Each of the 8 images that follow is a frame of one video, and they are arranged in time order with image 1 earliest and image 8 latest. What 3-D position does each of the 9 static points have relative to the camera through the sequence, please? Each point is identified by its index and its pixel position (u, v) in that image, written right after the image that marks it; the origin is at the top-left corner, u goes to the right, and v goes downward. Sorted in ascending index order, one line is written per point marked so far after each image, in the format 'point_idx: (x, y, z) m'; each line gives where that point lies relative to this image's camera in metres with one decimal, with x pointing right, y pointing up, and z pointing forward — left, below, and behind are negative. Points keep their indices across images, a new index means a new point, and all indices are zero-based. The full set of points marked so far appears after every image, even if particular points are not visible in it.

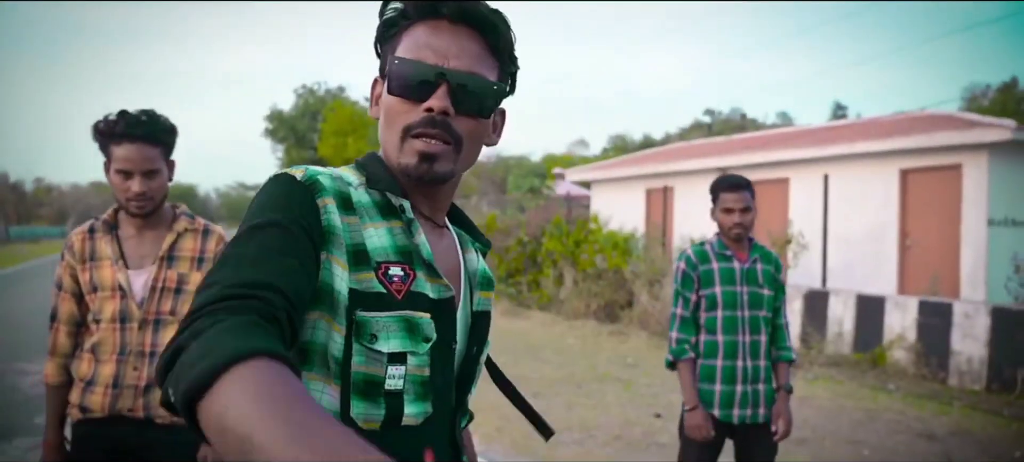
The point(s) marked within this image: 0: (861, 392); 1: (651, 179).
0: (+3.5, -1.6, +7.2) m
1: (+2.8, +1.1, +15.1) m
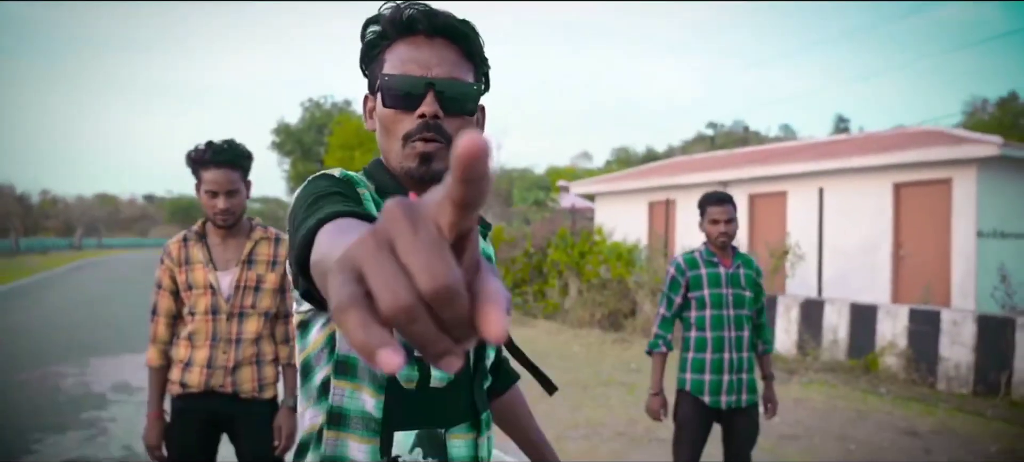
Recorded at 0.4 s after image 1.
0: (+3.6, -1.7, +7.6) m
1: (+3.0, +0.8, +15.5) m
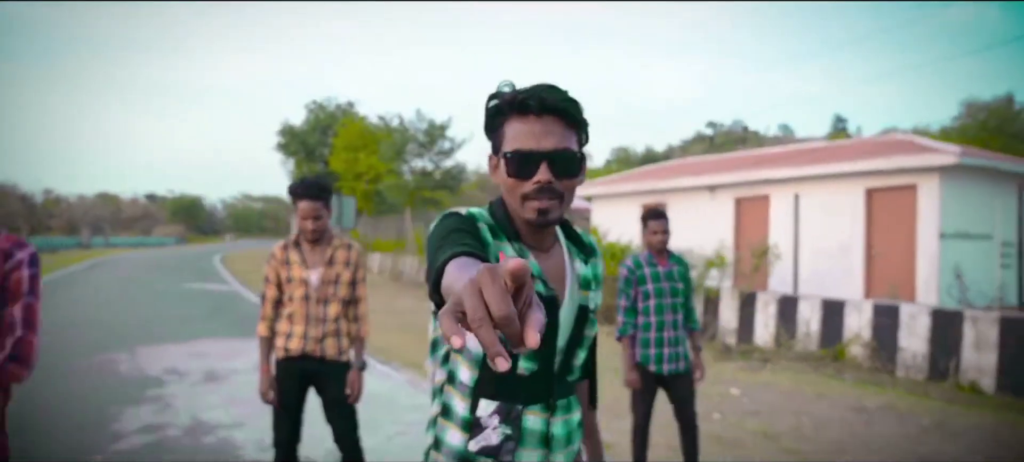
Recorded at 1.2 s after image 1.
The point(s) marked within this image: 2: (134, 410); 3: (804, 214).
0: (+3.6, -1.7, +8.5) m
1: (+3.0, +0.8, +16.4) m
2: (-2.9, -1.4, +5.6) m
3: (+5.1, +0.3, +12.9) m
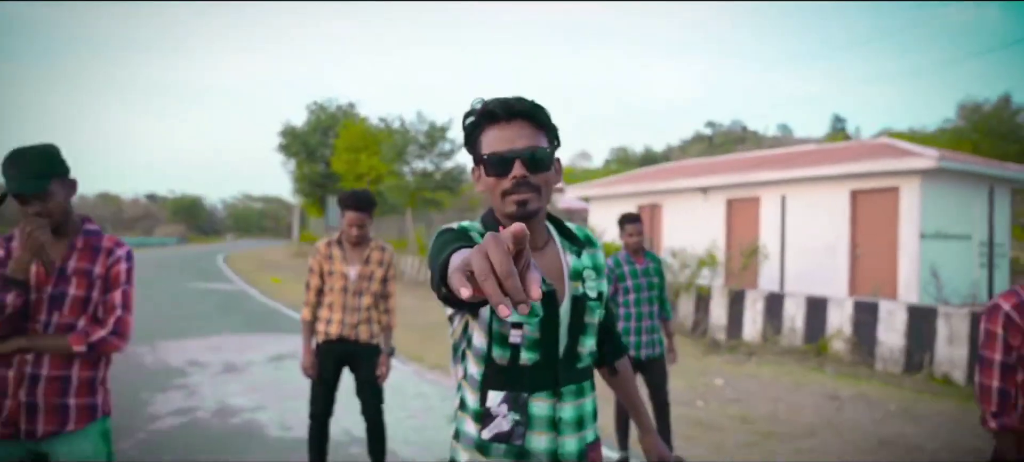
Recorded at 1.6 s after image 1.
0: (+3.6, -1.7, +9.1) m
1: (+3.0, +0.8, +17.0) m
2: (-2.9, -1.4, +6.1) m
3: (+5.1, +0.3, +13.4) m
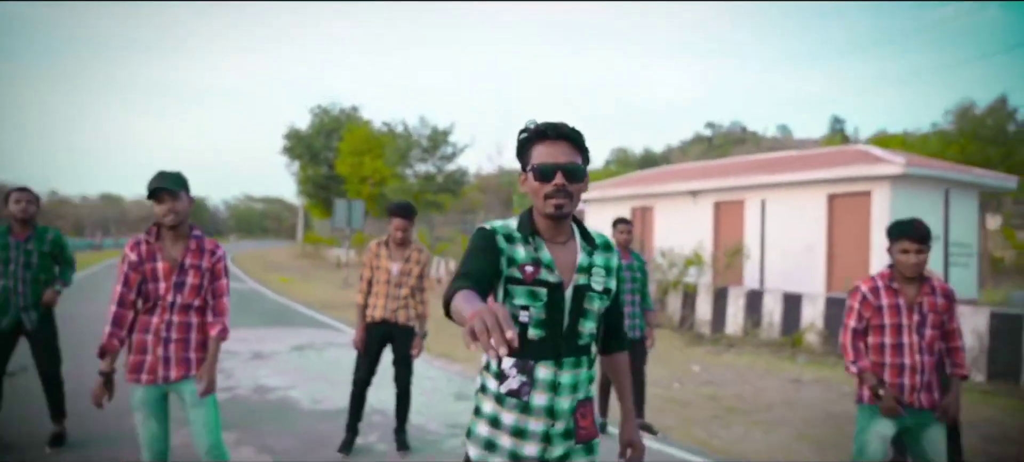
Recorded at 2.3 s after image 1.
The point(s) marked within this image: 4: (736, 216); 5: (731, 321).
0: (+3.6, -1.8, +9.9) m
1: (+3.0, +0.8, +17.8) m
2: (-2.9, -1.4, +7.0) m
3: (+5.1, +0.3, +14.3) m
4: (+4.7, +0.3, +15.1) m
5: (+3.7, -1.5, +12.5) m
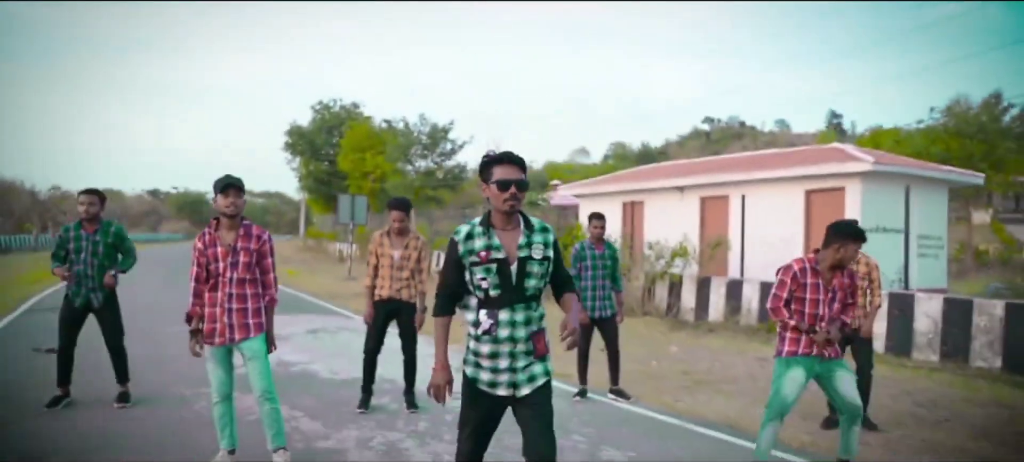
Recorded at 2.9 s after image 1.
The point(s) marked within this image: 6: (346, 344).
0: (+3.5, -1.7, +10.8) m
1: (+2.9, +0.9, +18.7) m
2: (-3.0, -1.3, +7.8) m
3: (+5.0, +0.4, +15.1) m
4: (+4.6, +0.5, +16.0) m
5: (+3.7, -1.4, +13.3) m
6: (-2.0, -1.4, +9.0) m
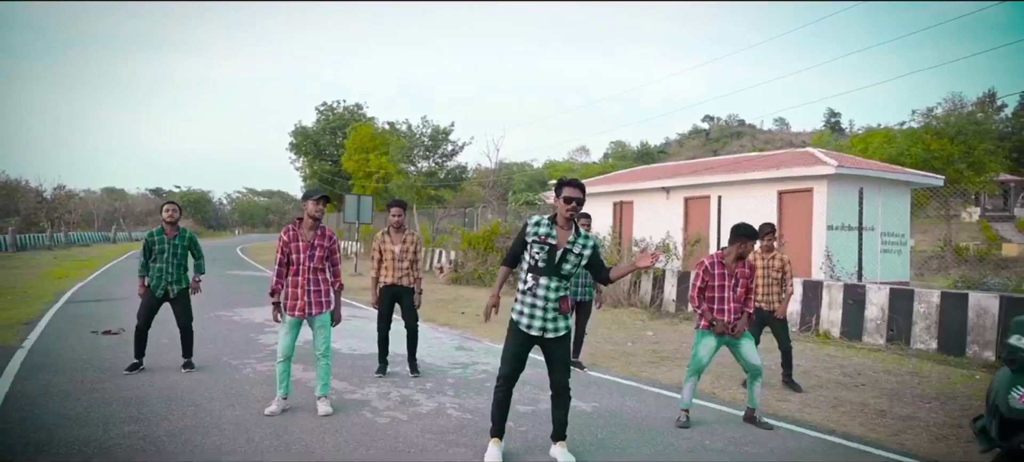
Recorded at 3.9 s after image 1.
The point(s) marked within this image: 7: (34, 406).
0: (+3.4, -1.6, +12.1) m
1: (+2.8, +1.0, +19.9) m
2: (-3.1, -1.3, +9.1) m
3: (+4.9, +0.5, +16.4) m
4: (+4.5, +0.5, +17.2) m
5: (+3.6, -1.4, +14.6) m
6: (-2.1, -1.4, +10.3) m
7: (-3.4, -1.3, +5.2) m
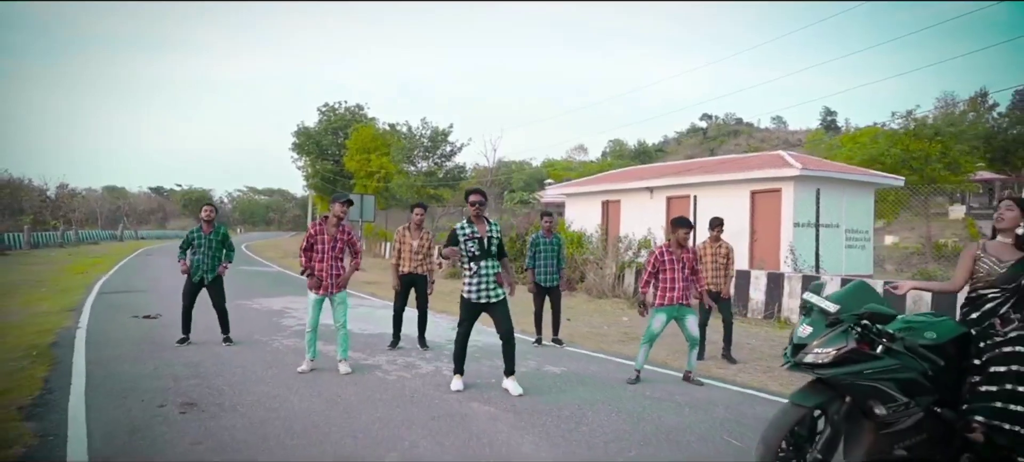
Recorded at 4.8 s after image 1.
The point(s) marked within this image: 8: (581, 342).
0: (+3.2, -1.6, +13.4) m
1: (+2.6, +1.1, +21.2) m
2: (-3.2, -1.3, +10.4) m
3: (+4.8, +0.5, +17.7) m
4: (+4.3, +0.6, +18.5) m
5: (+3.4, -1.3, +15.9) m
6: (-2.3, -1.3, +11.6) m
7: (-3.6, -1.2, +6.5) m
8: (+0.9, -1.4, +9.5) m
